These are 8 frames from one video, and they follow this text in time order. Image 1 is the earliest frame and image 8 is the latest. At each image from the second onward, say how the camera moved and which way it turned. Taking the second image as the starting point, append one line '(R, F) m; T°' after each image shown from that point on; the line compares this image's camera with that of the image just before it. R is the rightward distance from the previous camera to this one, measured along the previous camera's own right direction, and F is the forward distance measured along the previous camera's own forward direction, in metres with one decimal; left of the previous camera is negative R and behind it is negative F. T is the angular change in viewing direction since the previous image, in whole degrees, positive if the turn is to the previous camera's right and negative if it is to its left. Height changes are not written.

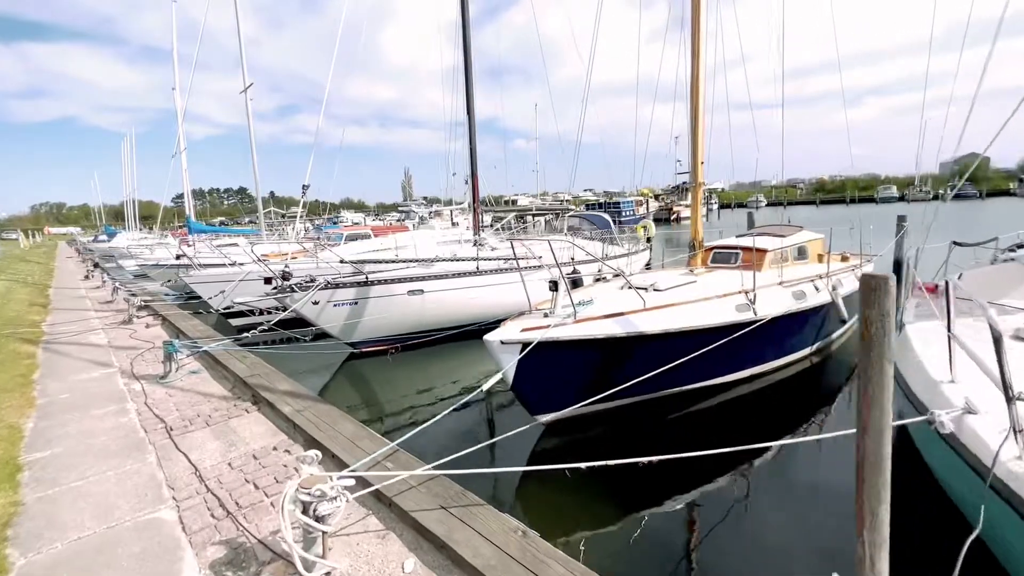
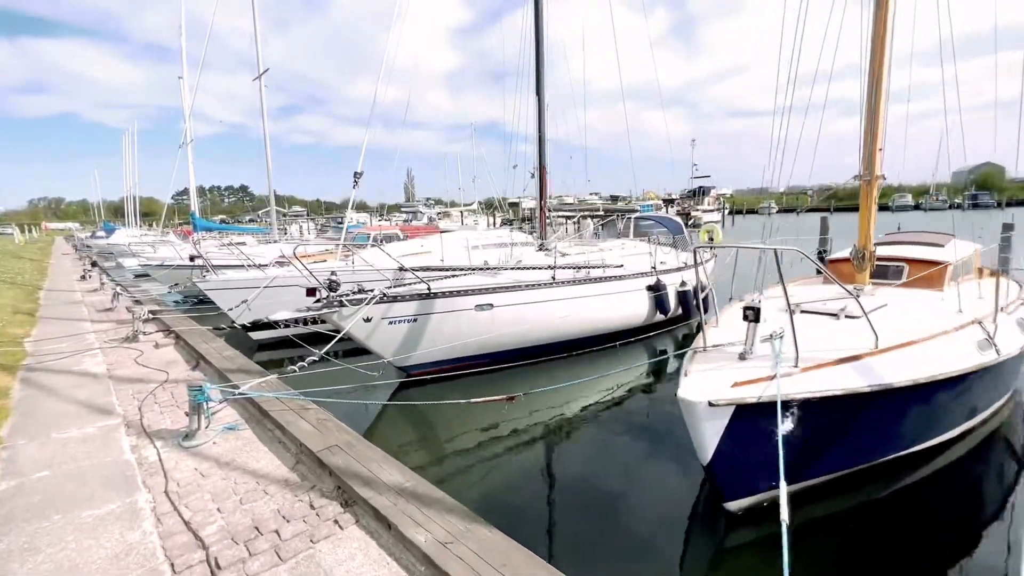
(-1.3, +1.5) m; 0°
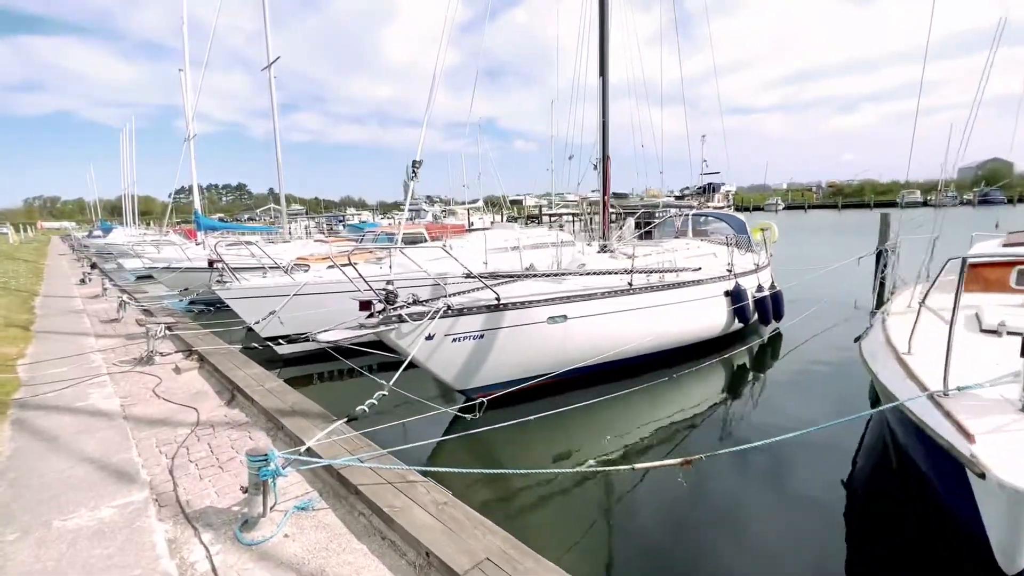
(-1.0, +1.0) m; 0°
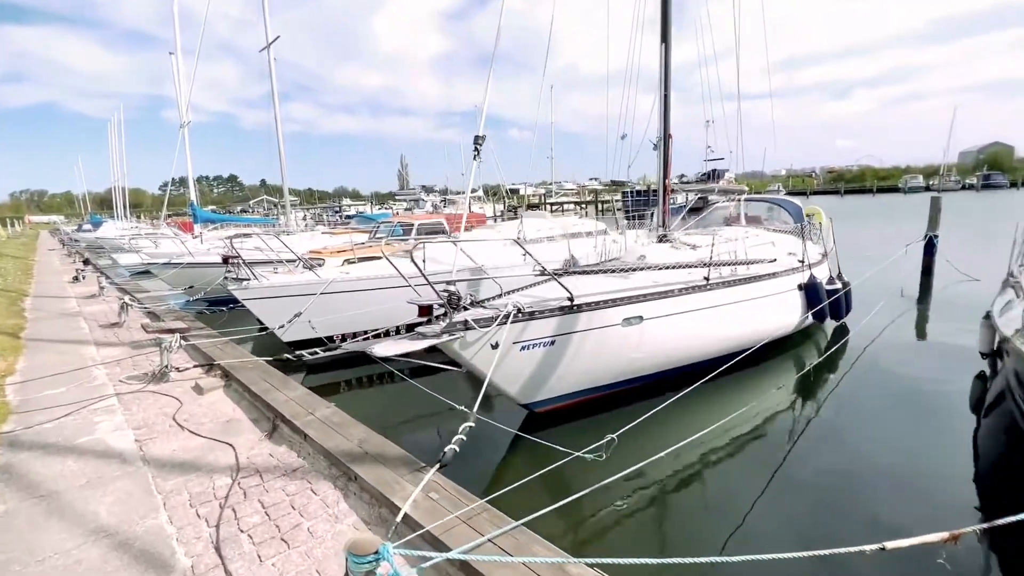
(-0.8, +0.8) m; +1°
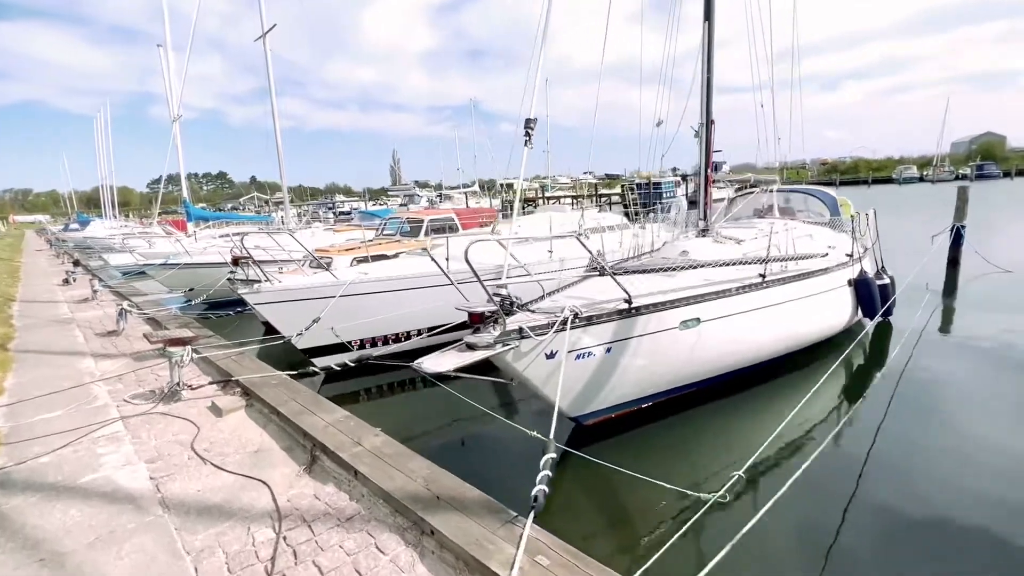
(-0.5, +0.5) m; +1°
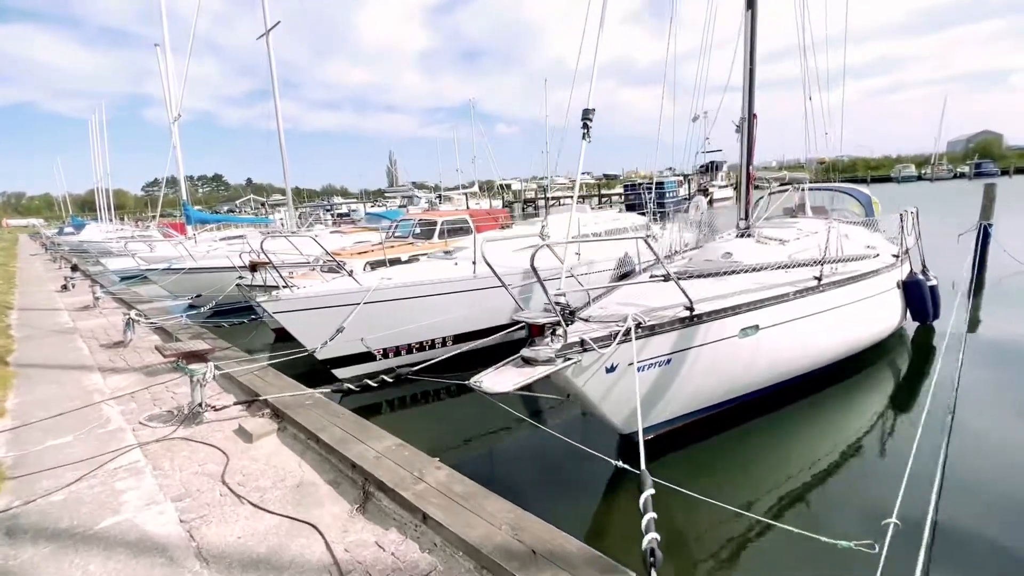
(-0.4, +0.3) m; 0°
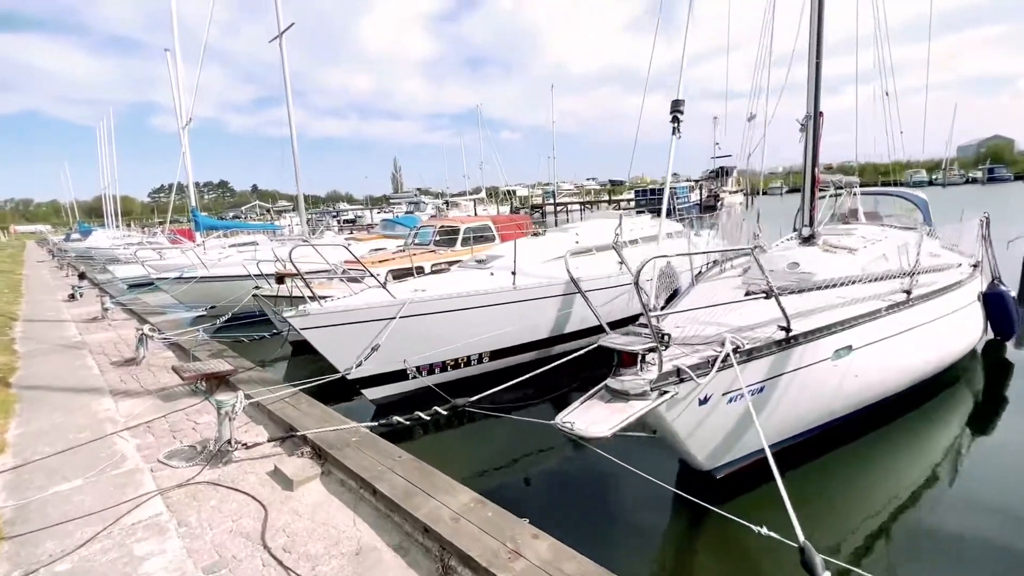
(-0.5, +0.5) m; 0°
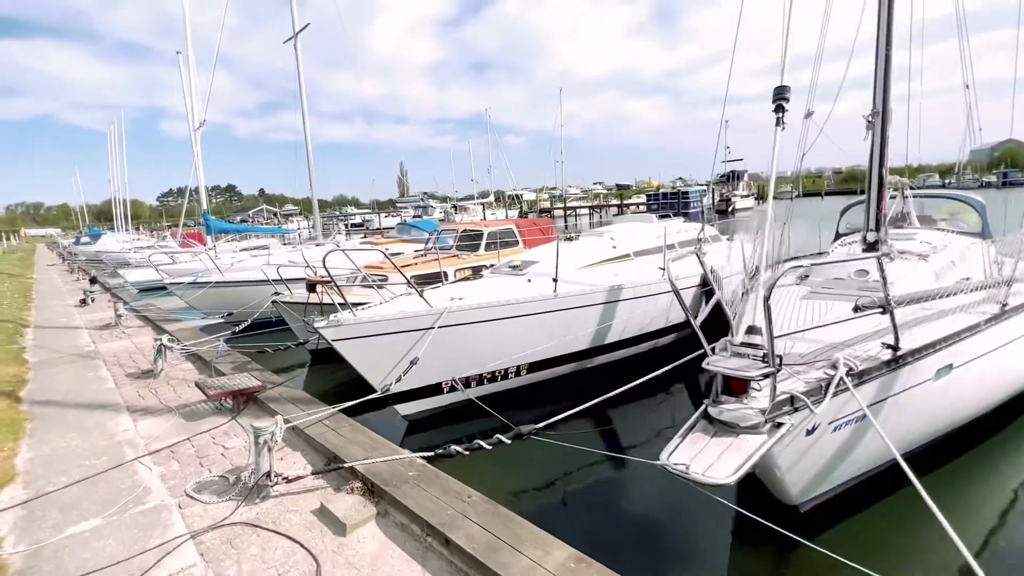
(-0.4, +0.4) m; -1°
